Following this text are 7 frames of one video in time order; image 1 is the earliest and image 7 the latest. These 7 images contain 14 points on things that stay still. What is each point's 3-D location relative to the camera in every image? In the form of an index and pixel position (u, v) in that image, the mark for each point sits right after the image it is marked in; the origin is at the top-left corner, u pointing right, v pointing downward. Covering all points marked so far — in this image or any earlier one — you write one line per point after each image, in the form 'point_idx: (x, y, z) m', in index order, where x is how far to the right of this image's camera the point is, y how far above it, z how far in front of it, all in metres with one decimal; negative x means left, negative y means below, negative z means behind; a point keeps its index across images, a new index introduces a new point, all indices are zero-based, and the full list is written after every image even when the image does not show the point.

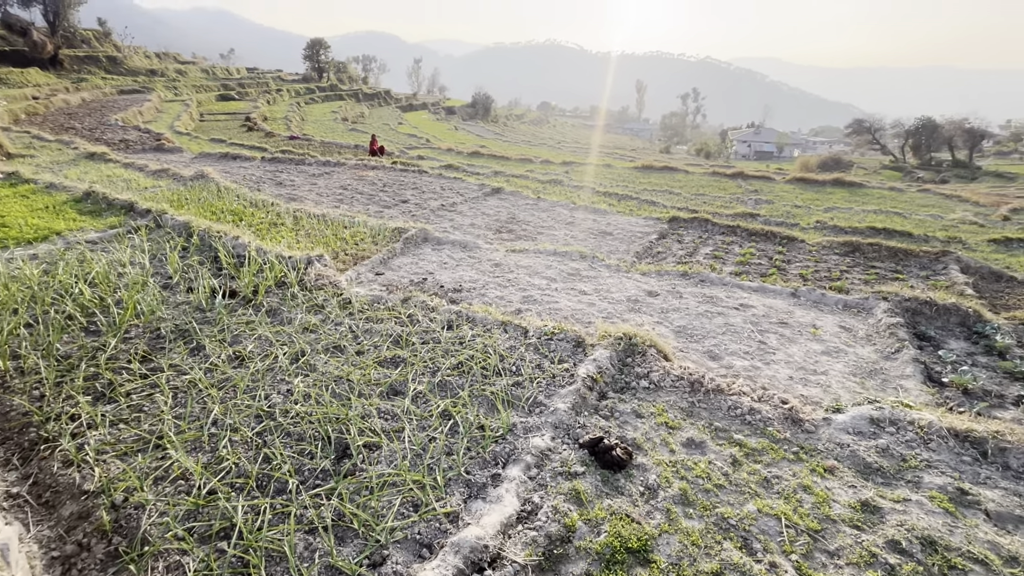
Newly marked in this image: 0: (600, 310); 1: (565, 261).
0: (+1.1, -0.3, +5.7) m
1: (+0.8, +0.4, +7.4) m
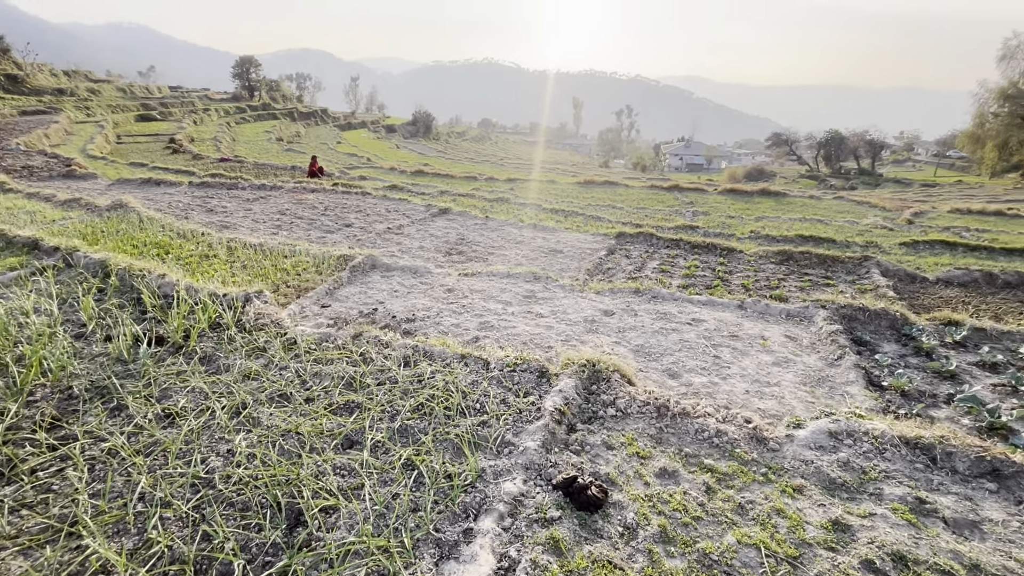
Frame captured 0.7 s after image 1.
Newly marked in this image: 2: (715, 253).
0: (+0.6, -0.6, +5.7) m
1: (+0.1, +0.1, +7.3) m
2: (+4.5, +0.8, +10.5) m
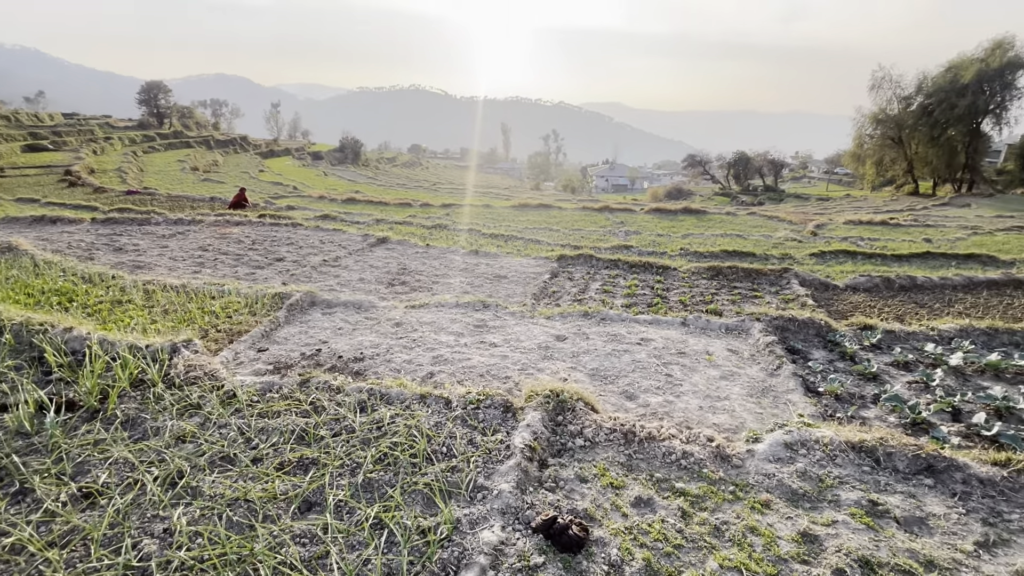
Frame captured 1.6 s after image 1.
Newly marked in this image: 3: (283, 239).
0: (0.0, -0.9, +5.6) m
1: (-0.6, -0.4, +7.2) m
2: (+3.3, +0.4, +11.0) m
3: (-6.3, +1.4, +13.1) m
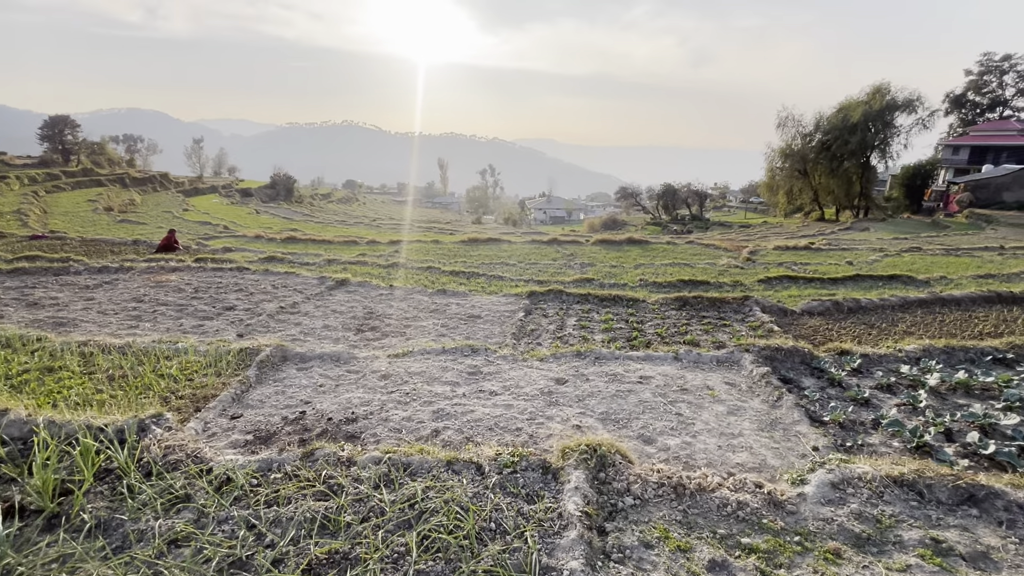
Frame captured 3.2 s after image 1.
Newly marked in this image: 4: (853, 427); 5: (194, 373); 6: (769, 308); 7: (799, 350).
0: (+0.1, -1.4, +5.3) m
1: (-0.8, -1.0, +6.9) m
2: (+2.6, -0.4, +11.2) m
3: (-7.2, +0.1, +12.1) m
4: (+3.7, -1.5, +5.1) m
5: (-4.1, -1.1, +6.1) m
6: (+5.8, -0.5, +10.8) m
7: (+4.1, -0.9, +6.8) m
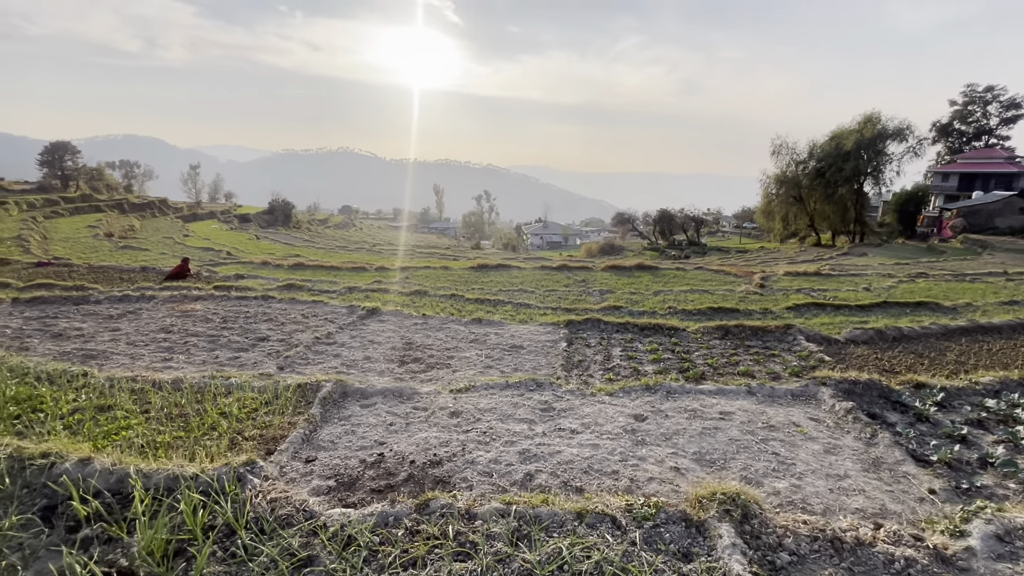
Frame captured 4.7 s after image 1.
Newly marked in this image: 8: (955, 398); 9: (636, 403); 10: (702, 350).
0: (+1.1, -1.8, +5.1) m
1: (+0.2, -1.5, +6.6) m
2: (+3.5, -1.0, +11.0) m
3: (-6.3, -0.6, +11.8) m
4: (+4.6, -1.9, +4.9) m
5: (-3.1, -1.5, +5.8) m
6: (+6.7, -1.1, +10.6) m
7: (+5.0, -1.3, +6.6) m
8: (+6.0, -1.5, +6.4) m
9: (+1.6, -1.5, +6.3) m
10: (+3.9, -1.3, +9.8) m
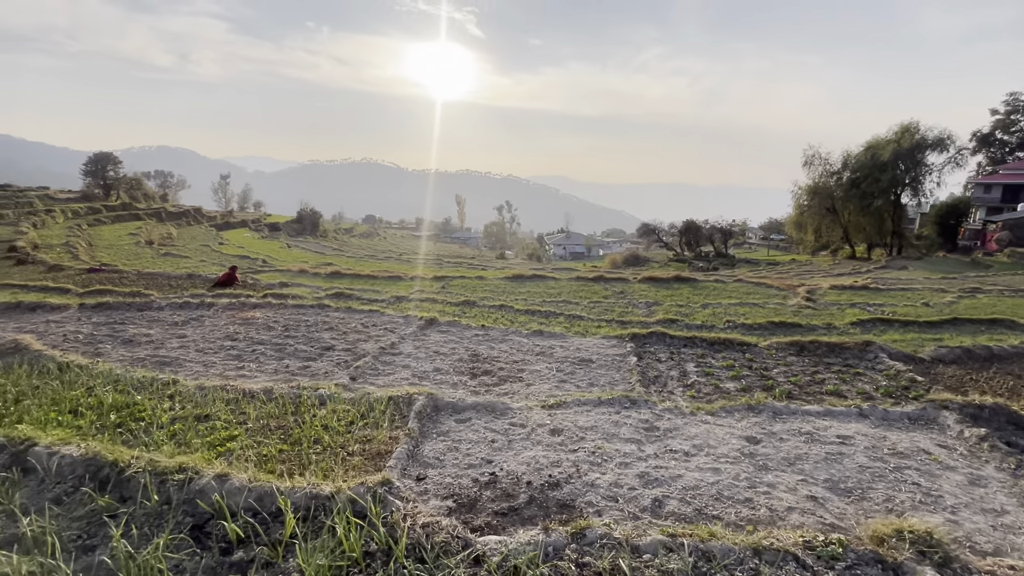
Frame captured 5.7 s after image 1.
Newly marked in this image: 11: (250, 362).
0: (+2.3, -1.9, +4.8) m
1: (+1.4, -1.6, +6.4) m
2: (+4.9, -1.3, +10.6) m
3: (-4.8, -0.9, +11.8) m
4: (+5.8, -2.0, +4.5) m
5: (-1.9, -1.6, +5.7) m
6: (+8.1, -1.4, +10.1) m
7: (+6.3, -1.5, +6.1) m
8: (+7.2, -1.7, +5.9) m
9: (+2.9, -1.7, +5.9) m
10: (+5.3, -1.6, +9.4) m
11: (-5.0, -1.4, +9.1) m
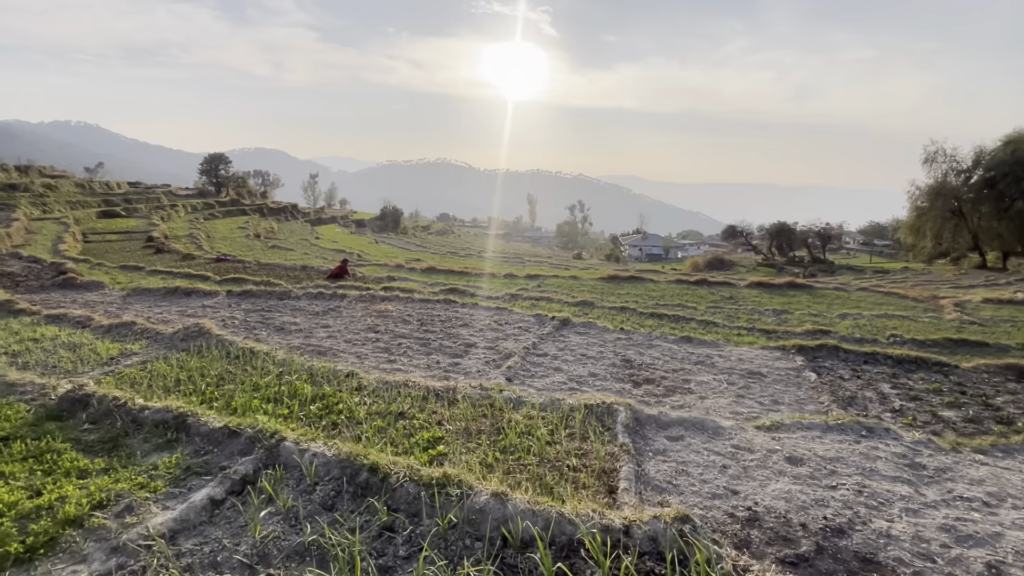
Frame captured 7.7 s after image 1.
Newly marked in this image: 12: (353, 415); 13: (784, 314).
0: (+4.5, -2.0, +3.7) m
1: (+3.9, -1.7, +5.4) m
2: (+7.9, -1.5, +9.1) m
3: (-1.5, -0.7, +11.7) m
4: (+8.0, -2.3, +2.9) m
5: (+0.5, -1.6, +5.2) m
6: (+11.0, -1.7, +8.2) m
7: (+8.7, -1.8, +4.5) m
8: (+9.6, -2.0, +4.2) m
9: (+5.3, -1.8, +4.8) m
10: (+8.2, -1.8, +7.9) m
11: (-2.1, -1.3, +9.0) m
12: (-1.8, -1.4, +5.4) m
13: (+9.9, -1.0, +17.2) m
